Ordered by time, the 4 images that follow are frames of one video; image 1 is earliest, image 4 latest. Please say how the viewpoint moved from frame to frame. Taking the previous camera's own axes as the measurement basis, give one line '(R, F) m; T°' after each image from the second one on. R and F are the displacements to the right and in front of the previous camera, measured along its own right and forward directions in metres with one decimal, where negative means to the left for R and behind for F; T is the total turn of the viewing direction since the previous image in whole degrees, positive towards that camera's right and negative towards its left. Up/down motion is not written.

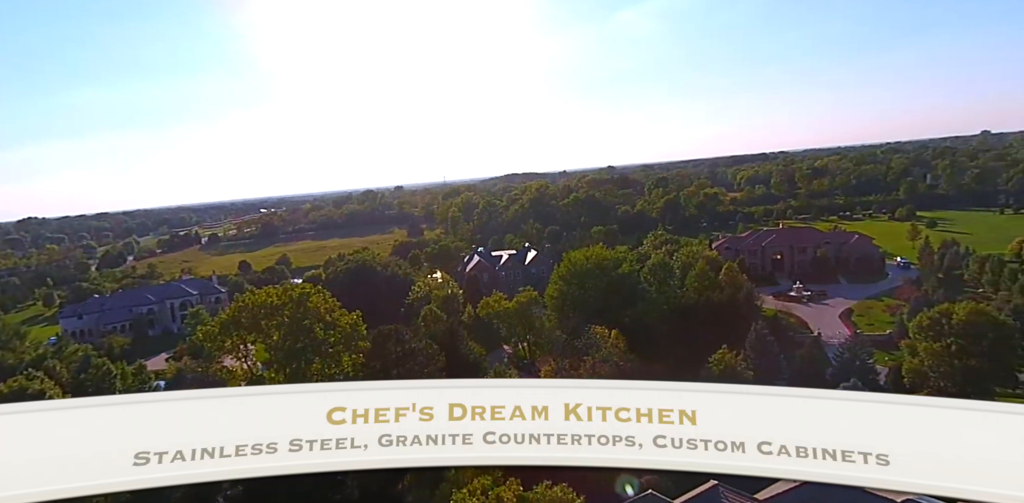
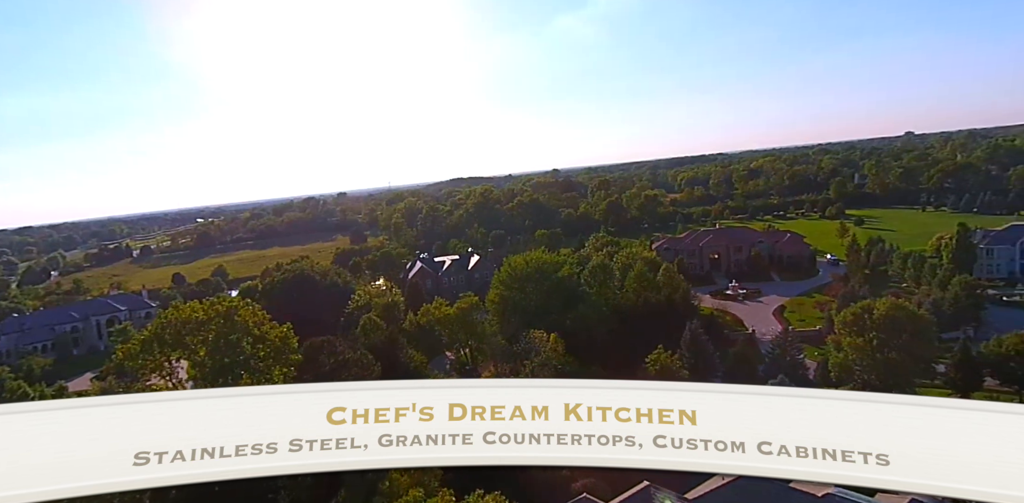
(+0.1, 0.0) m; +4°
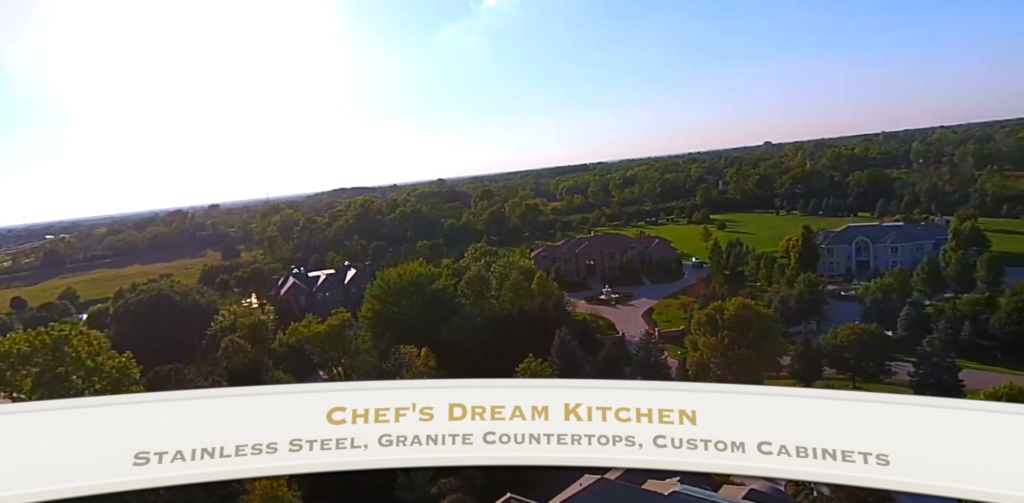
(-3.0, -0.1) m; +4°
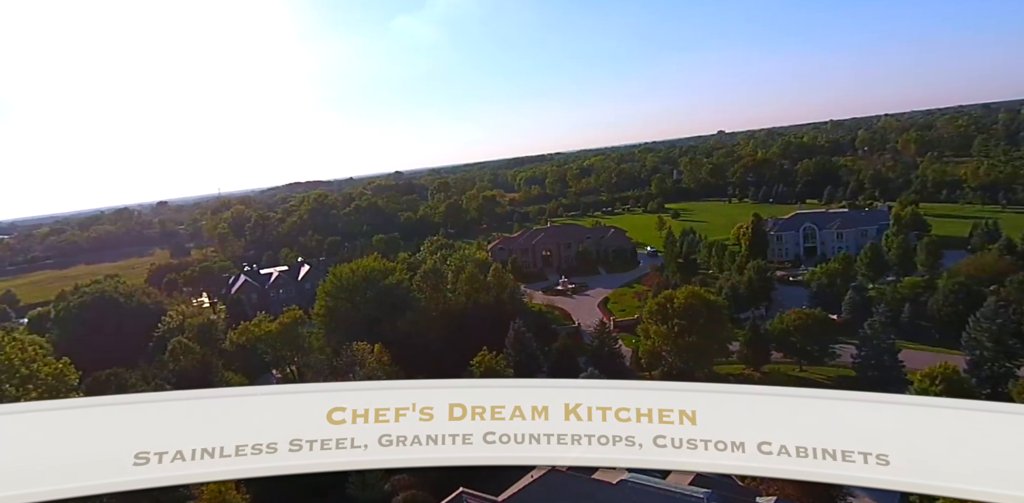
(-2.8, +0.9) m; -10°
